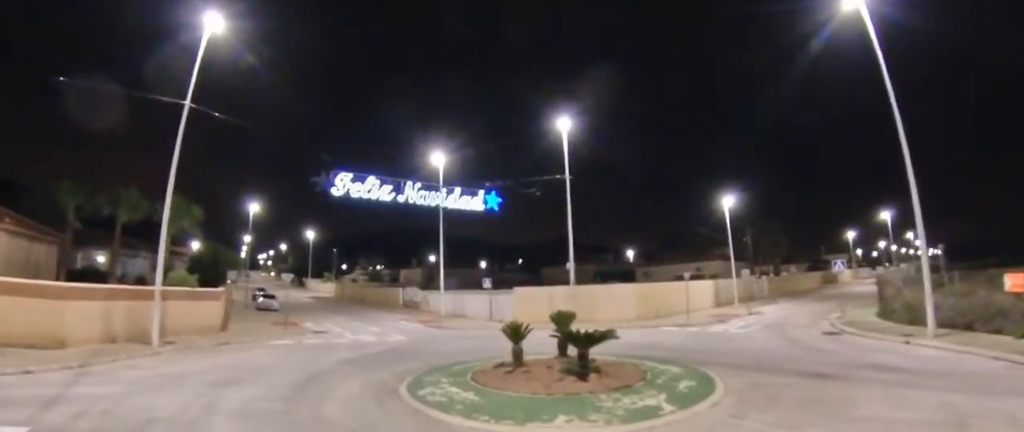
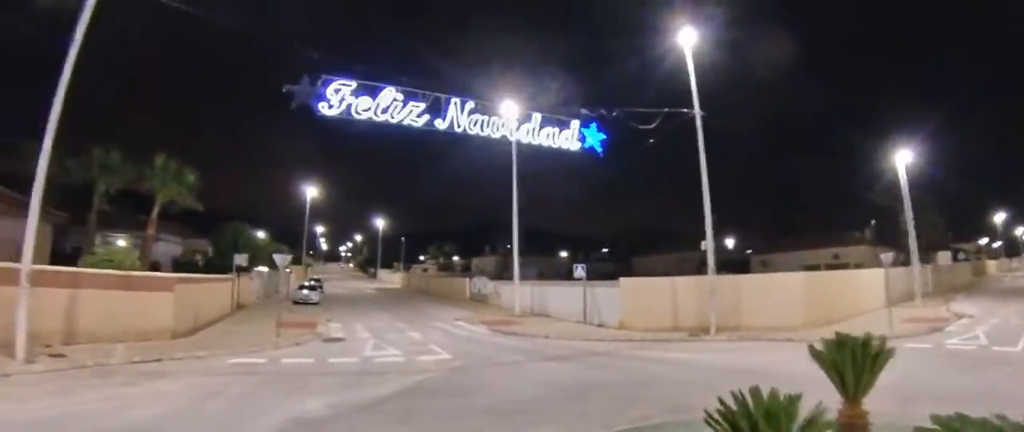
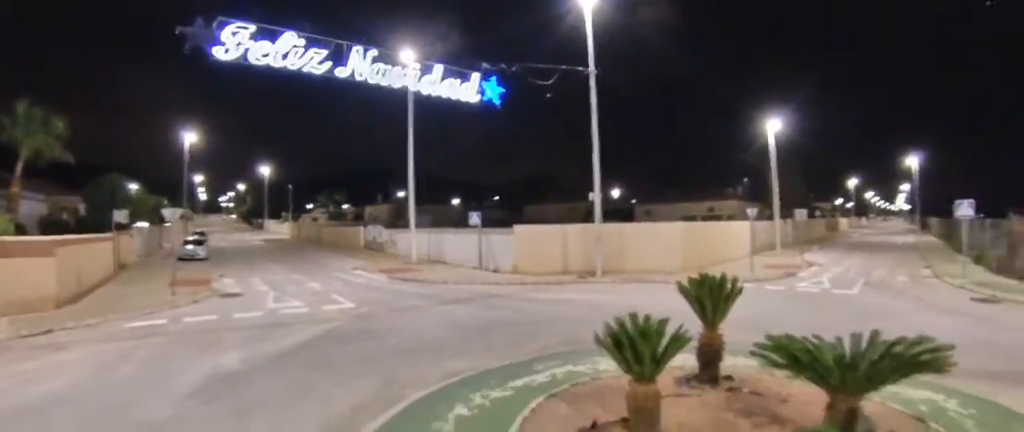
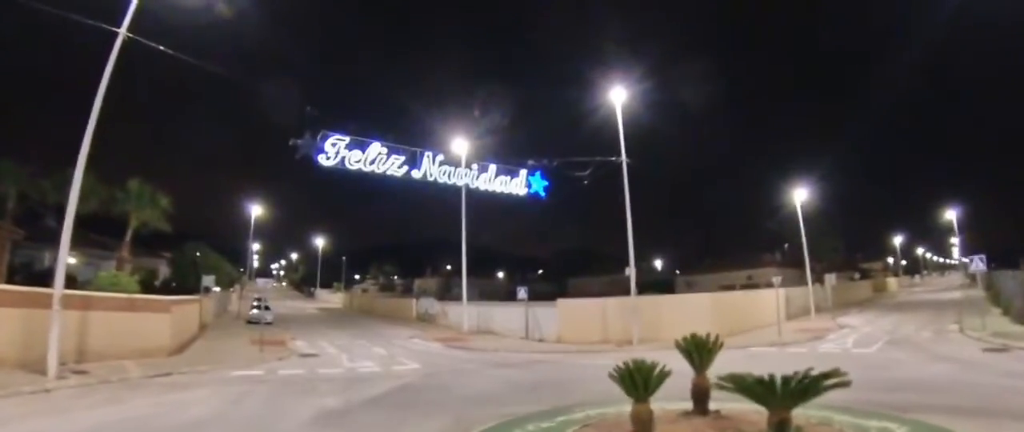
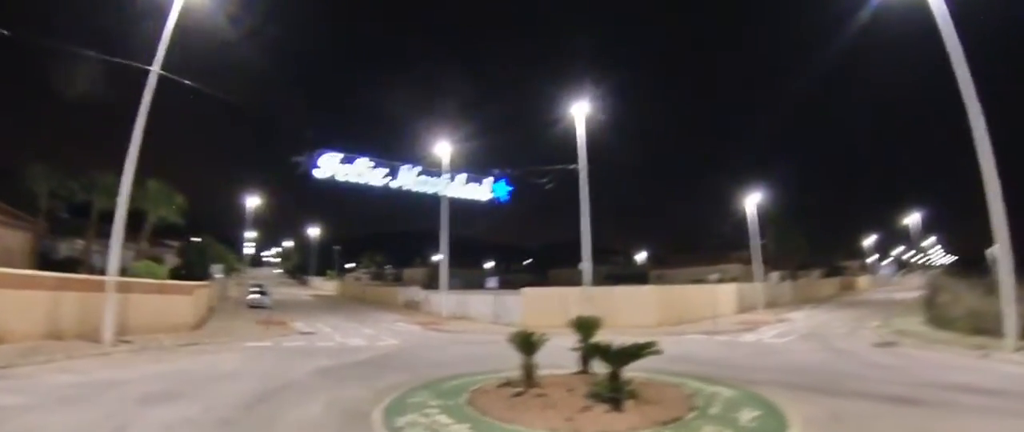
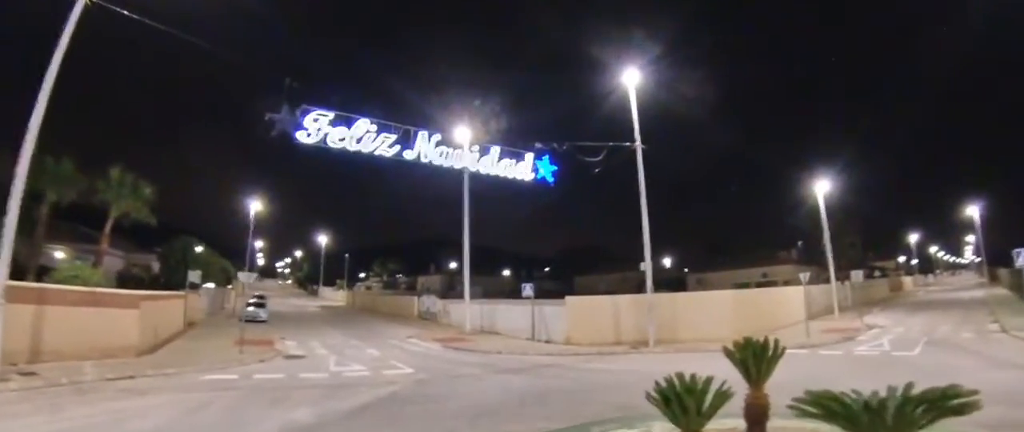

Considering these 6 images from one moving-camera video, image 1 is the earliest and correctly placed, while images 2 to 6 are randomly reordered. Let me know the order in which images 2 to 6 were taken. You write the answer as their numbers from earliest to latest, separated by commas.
5, 4, 6, 3, 2
